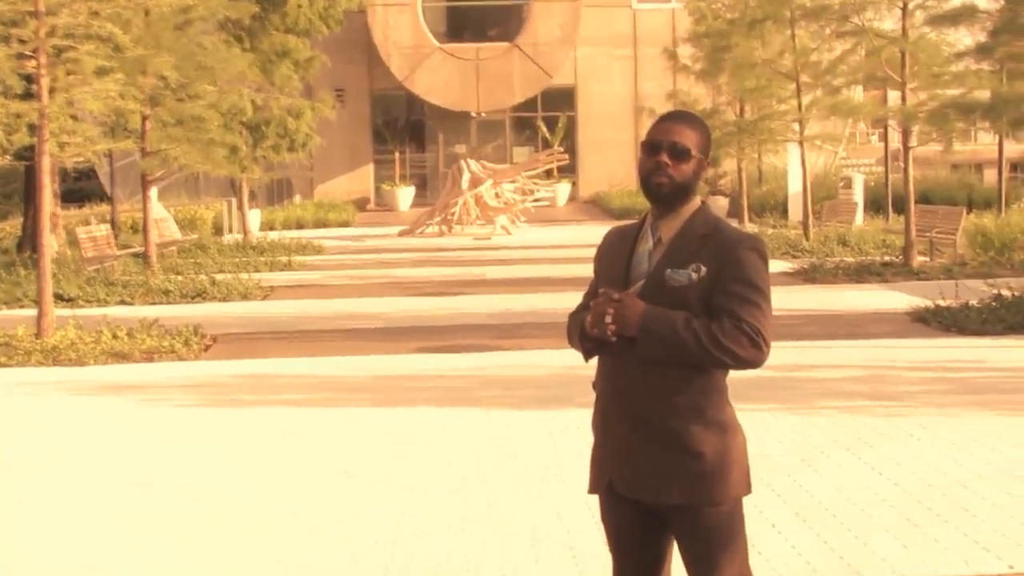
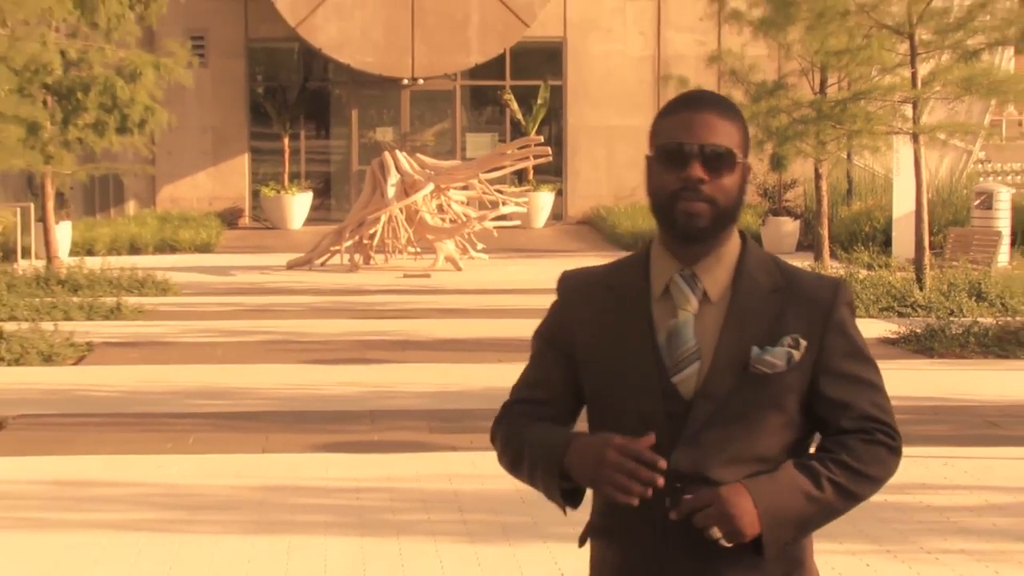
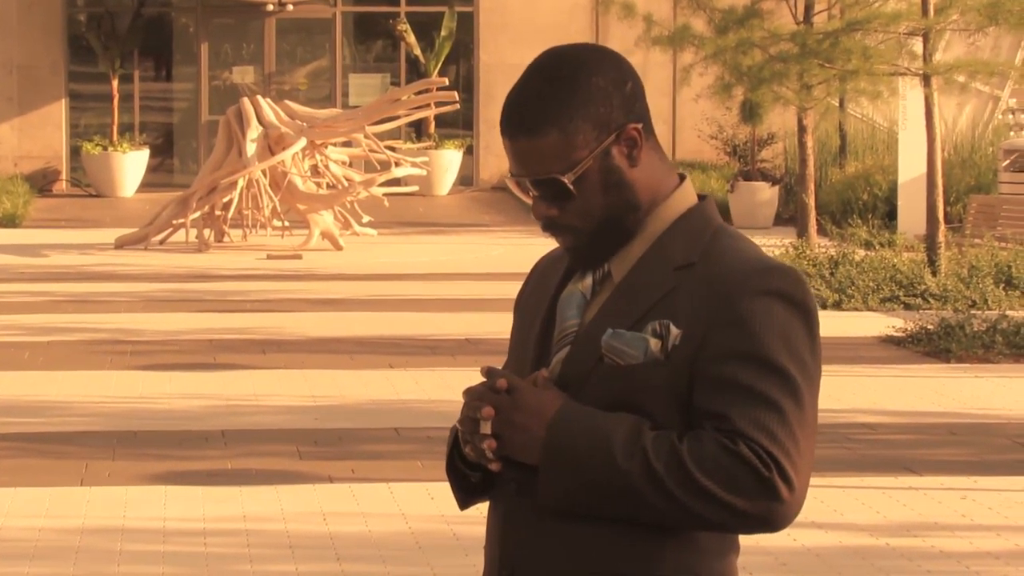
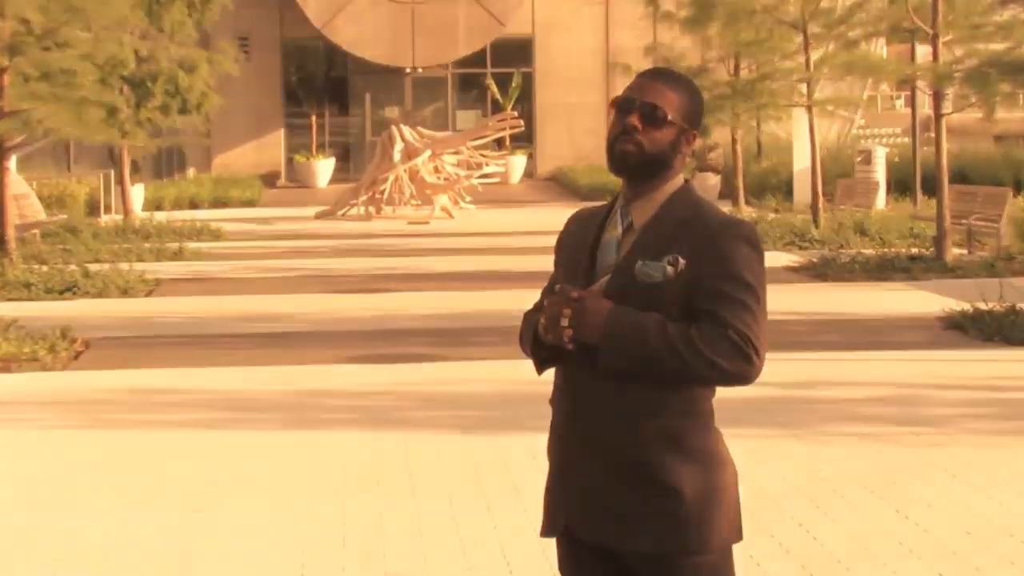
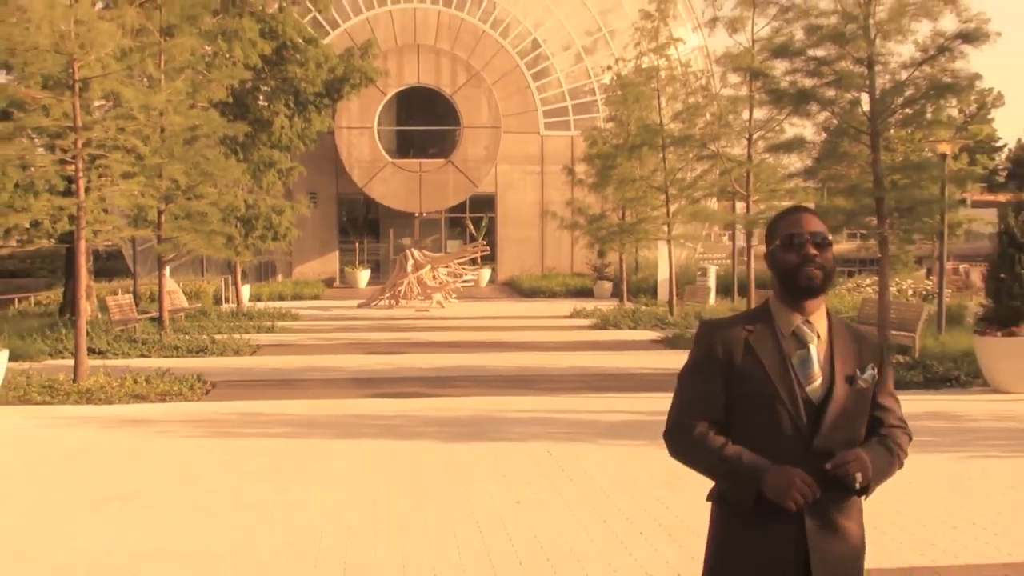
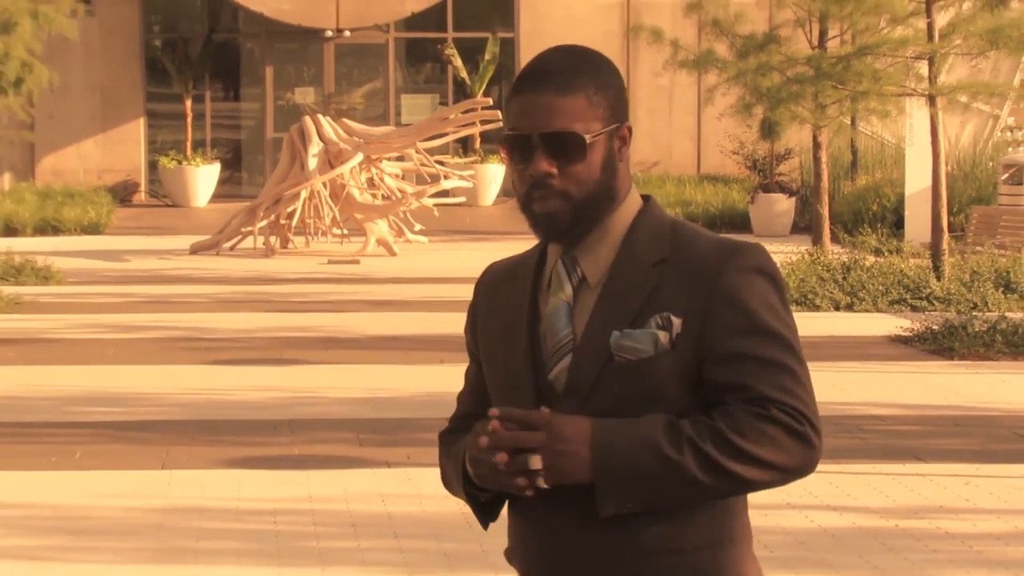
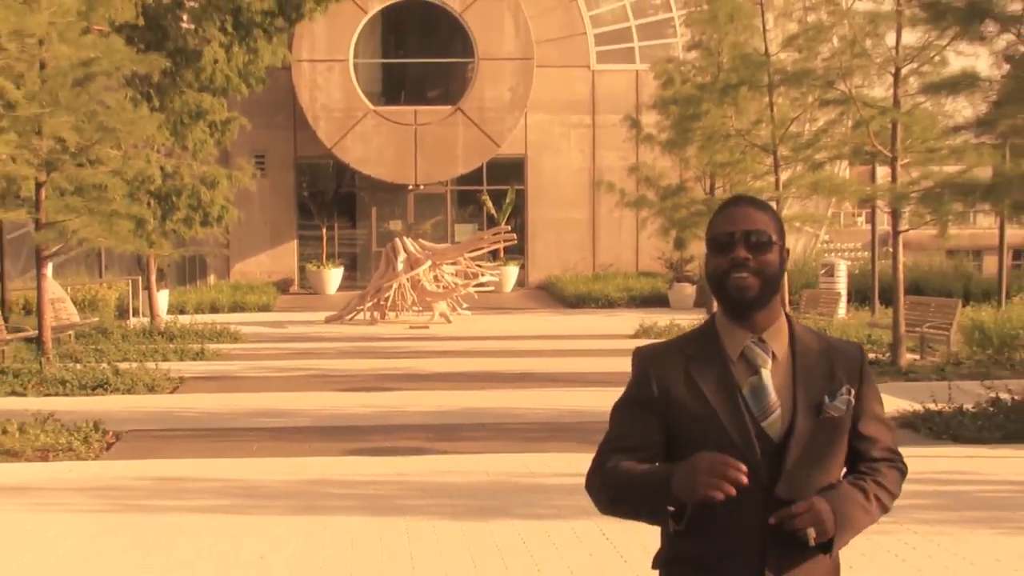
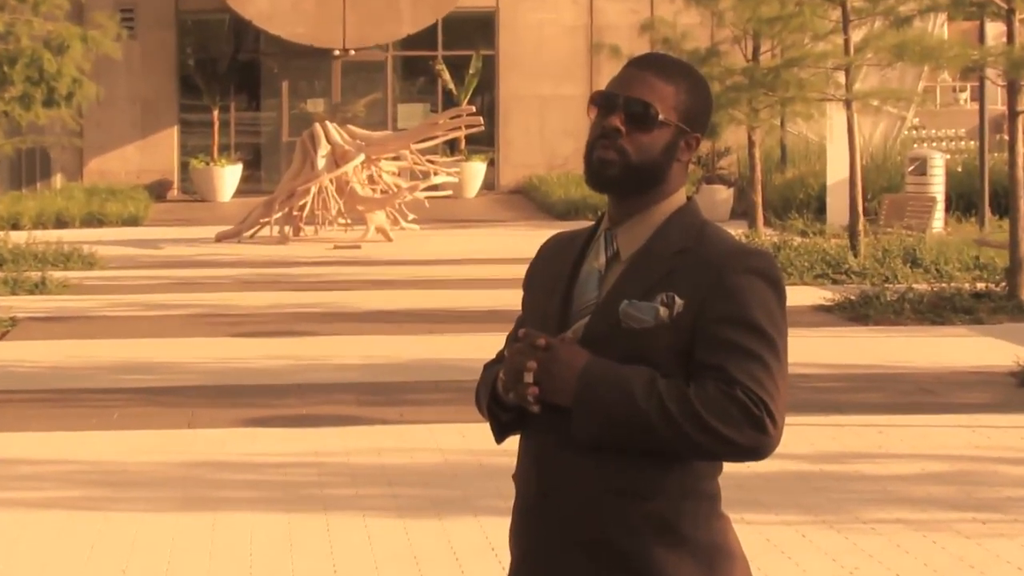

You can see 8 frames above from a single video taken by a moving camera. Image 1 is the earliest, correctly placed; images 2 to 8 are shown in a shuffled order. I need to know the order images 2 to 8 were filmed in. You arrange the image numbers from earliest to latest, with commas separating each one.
4, 8, 3, 6, 2, 7, 5
